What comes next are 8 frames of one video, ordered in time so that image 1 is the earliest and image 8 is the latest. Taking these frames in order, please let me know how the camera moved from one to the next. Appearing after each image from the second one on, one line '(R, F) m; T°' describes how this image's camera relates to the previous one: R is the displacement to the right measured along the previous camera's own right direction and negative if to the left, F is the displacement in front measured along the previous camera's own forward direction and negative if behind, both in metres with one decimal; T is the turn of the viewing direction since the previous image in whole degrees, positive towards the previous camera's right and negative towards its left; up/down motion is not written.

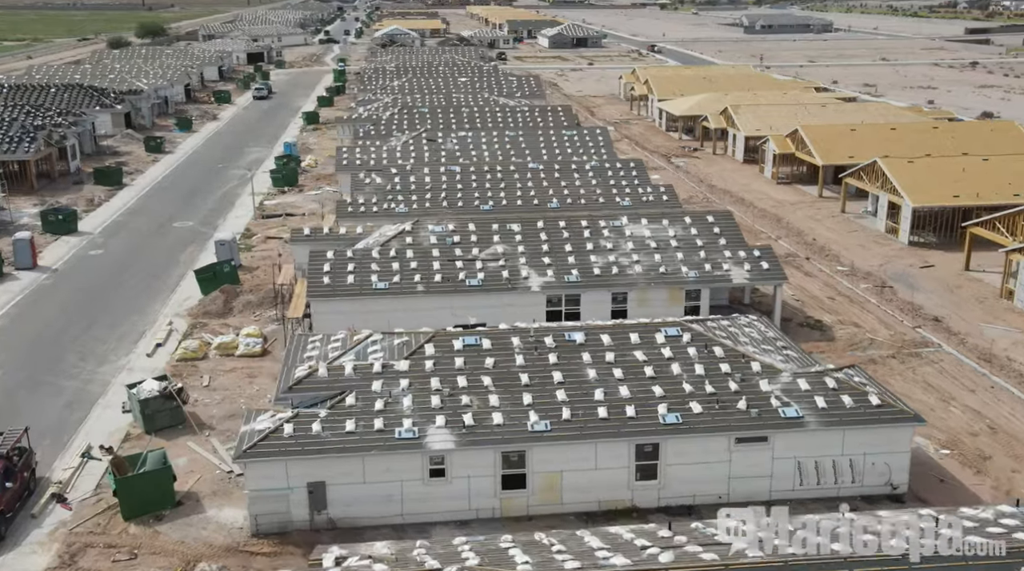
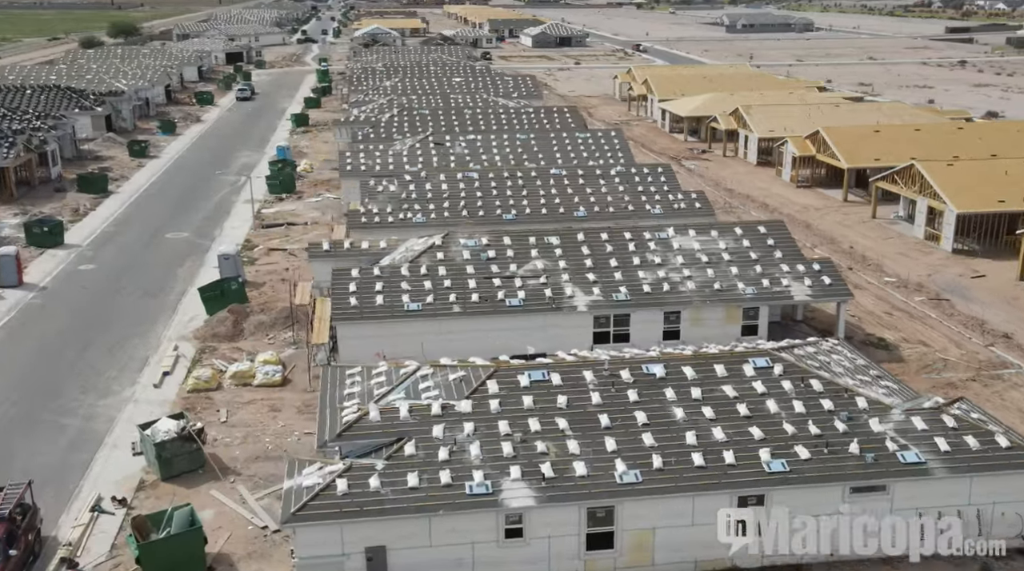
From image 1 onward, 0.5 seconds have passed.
(-2.2, +3.3) m; +1°
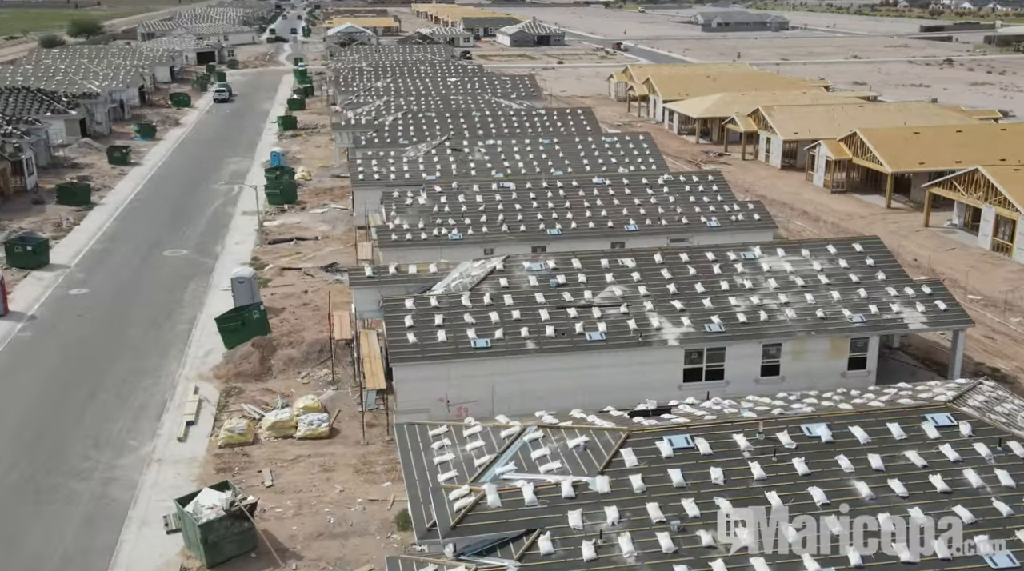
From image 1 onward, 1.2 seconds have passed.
(-3.2, +4.6) m; +2°
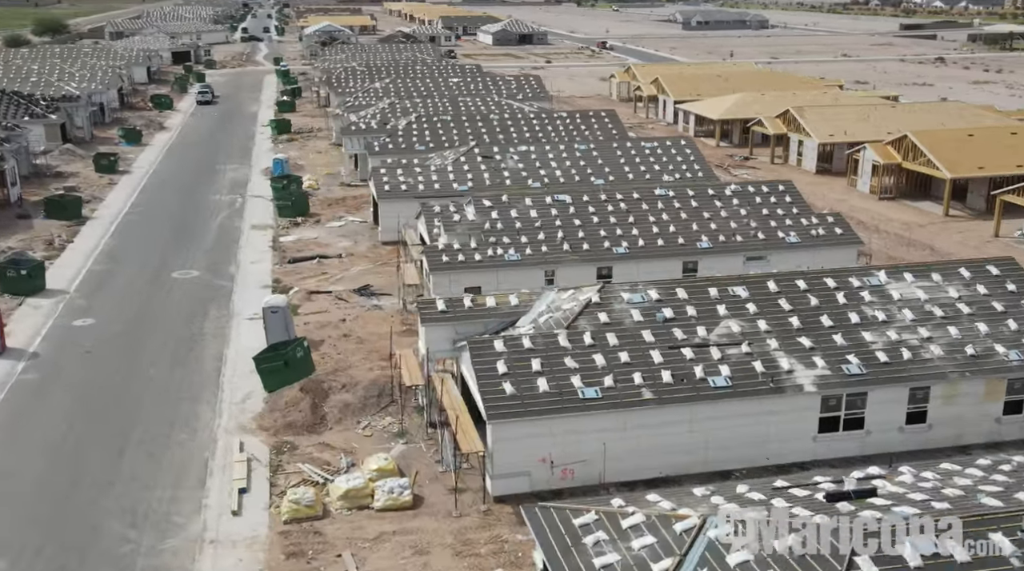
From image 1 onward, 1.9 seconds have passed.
(-3.3, +4.5) m; +2°
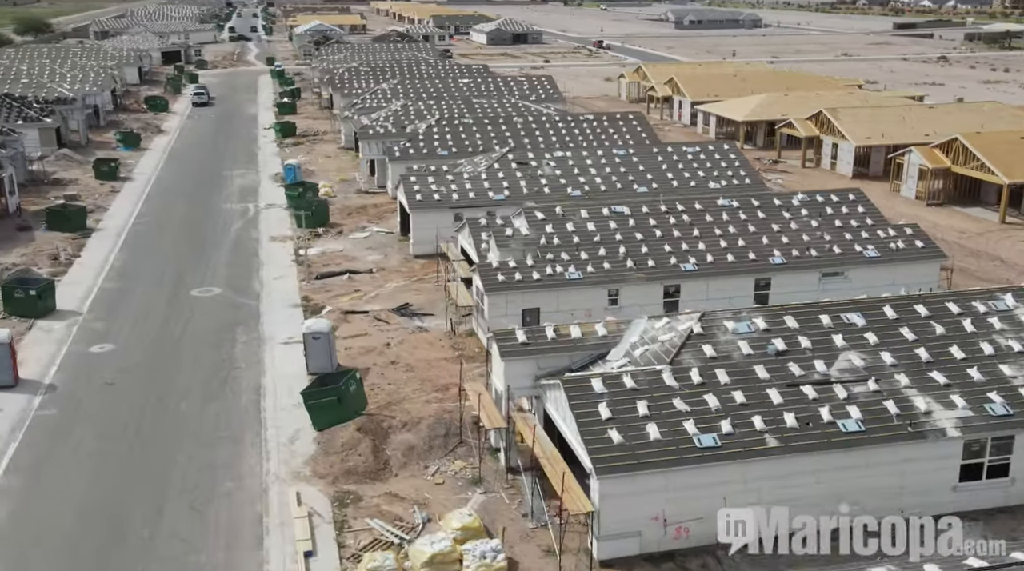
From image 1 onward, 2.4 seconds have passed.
(-2.4, +3.2) m; +1°
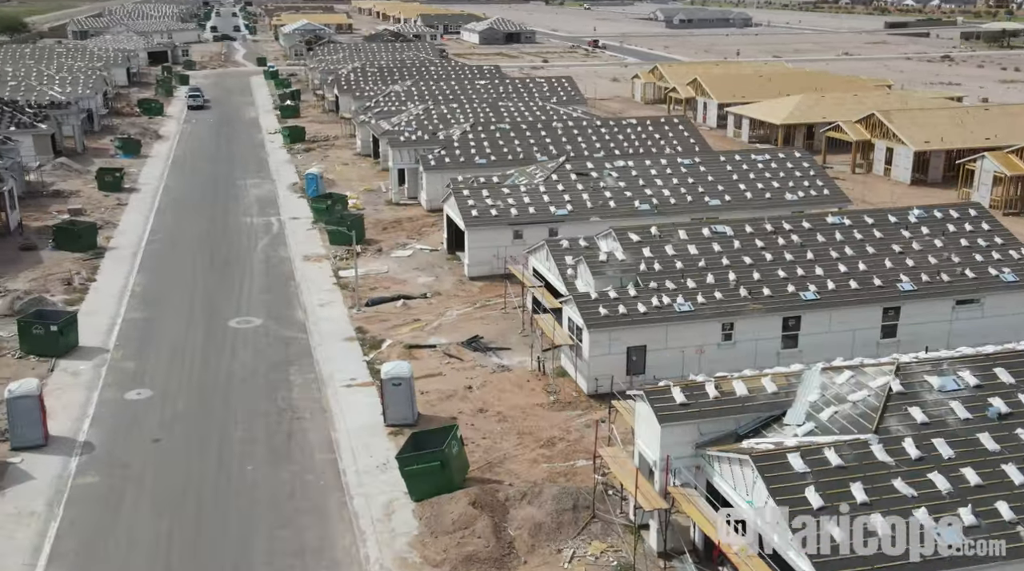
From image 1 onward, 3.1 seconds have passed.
(-3.4, +4.3) m; +1°
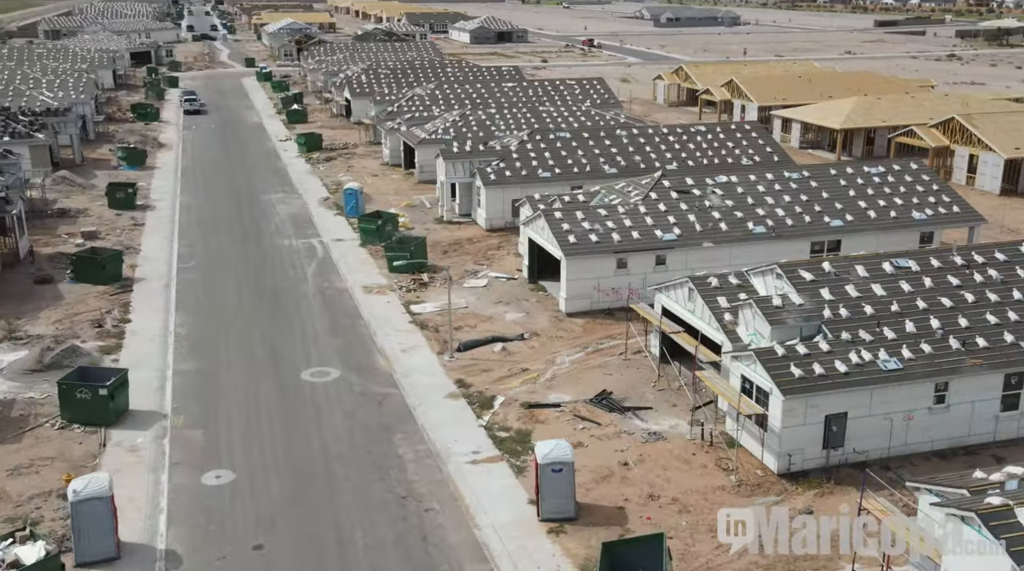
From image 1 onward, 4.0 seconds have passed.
(-4.4, +5.6) m; +2°
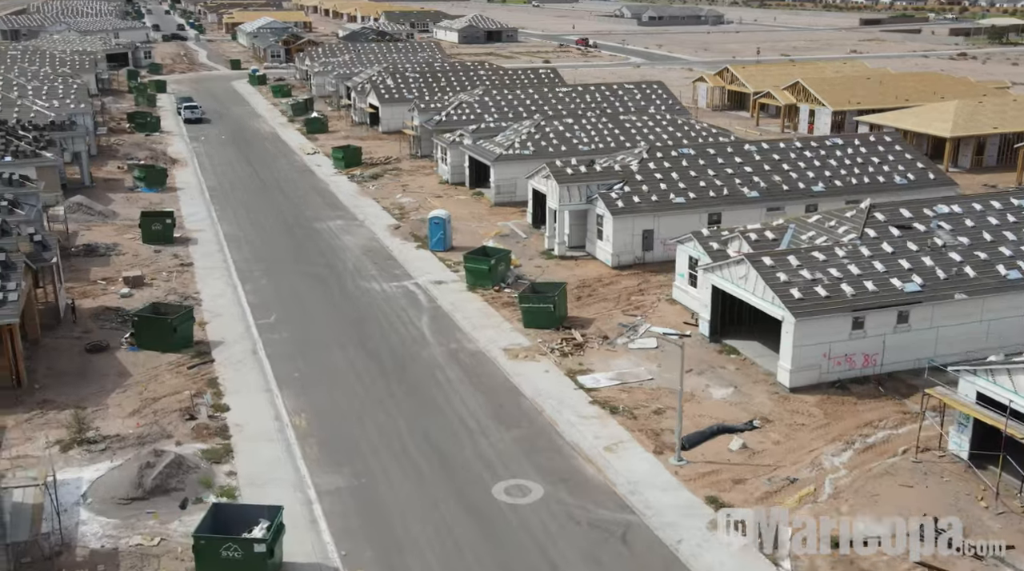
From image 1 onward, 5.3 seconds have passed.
(-6.5, +8.1) m; +3°
